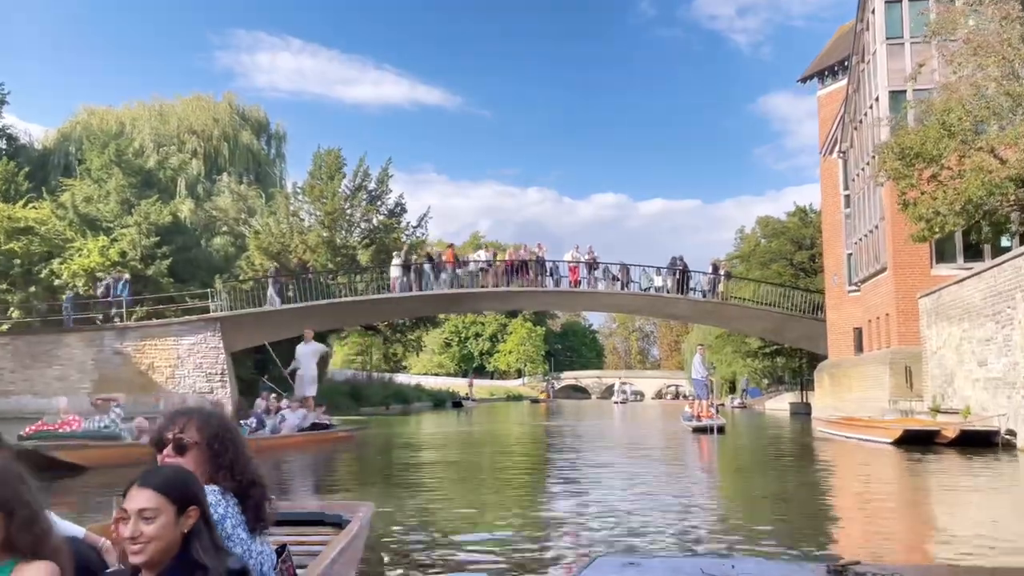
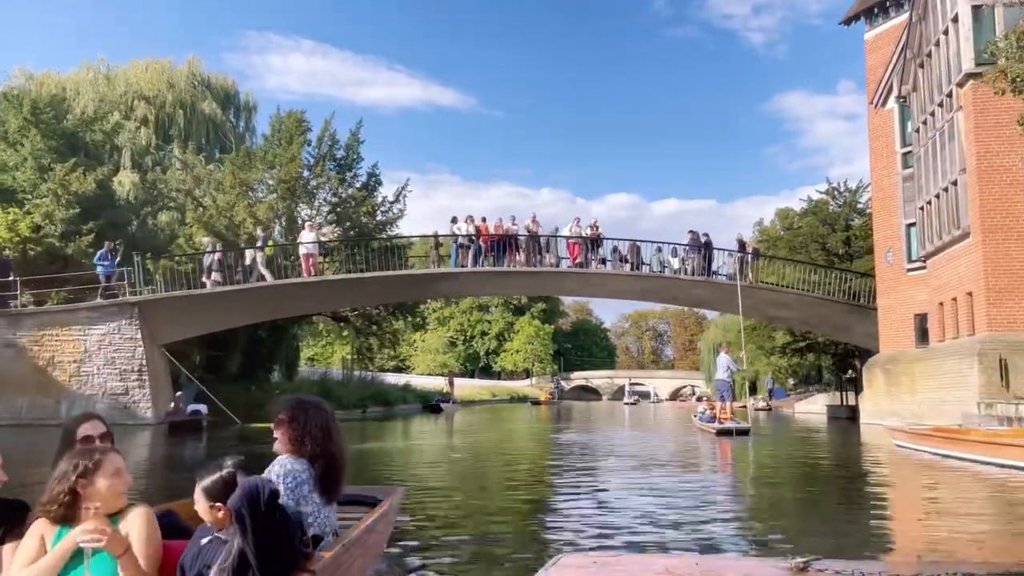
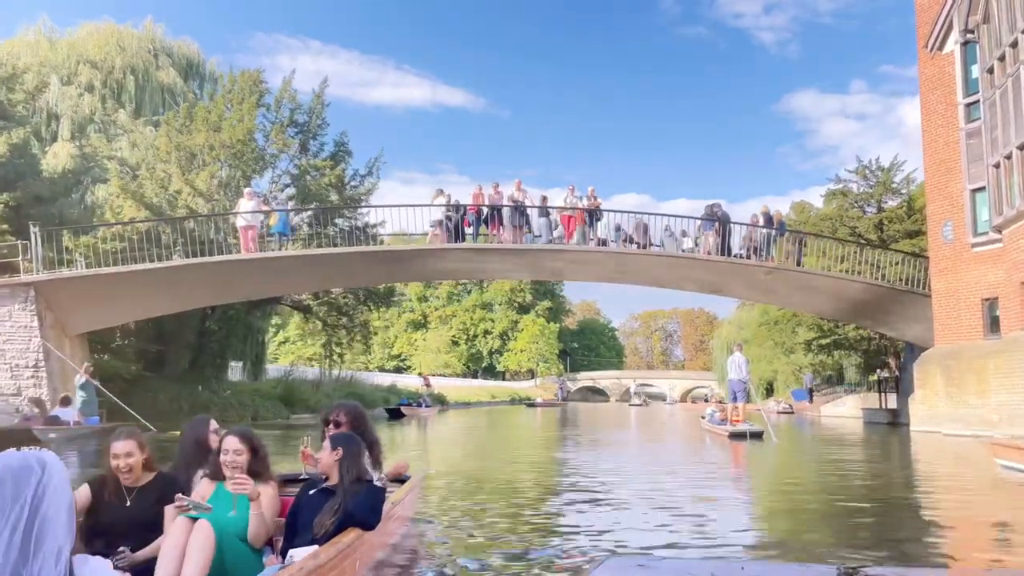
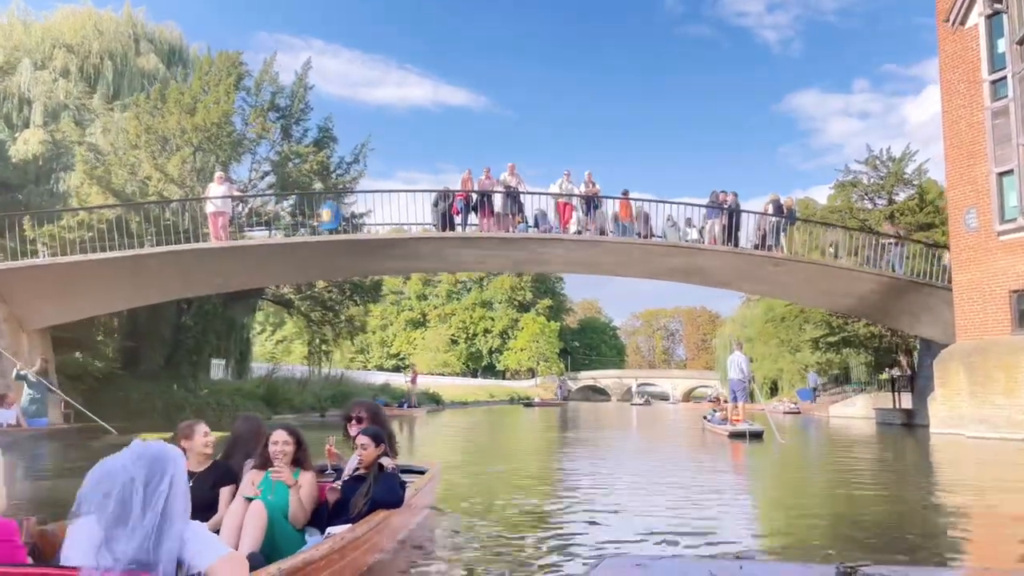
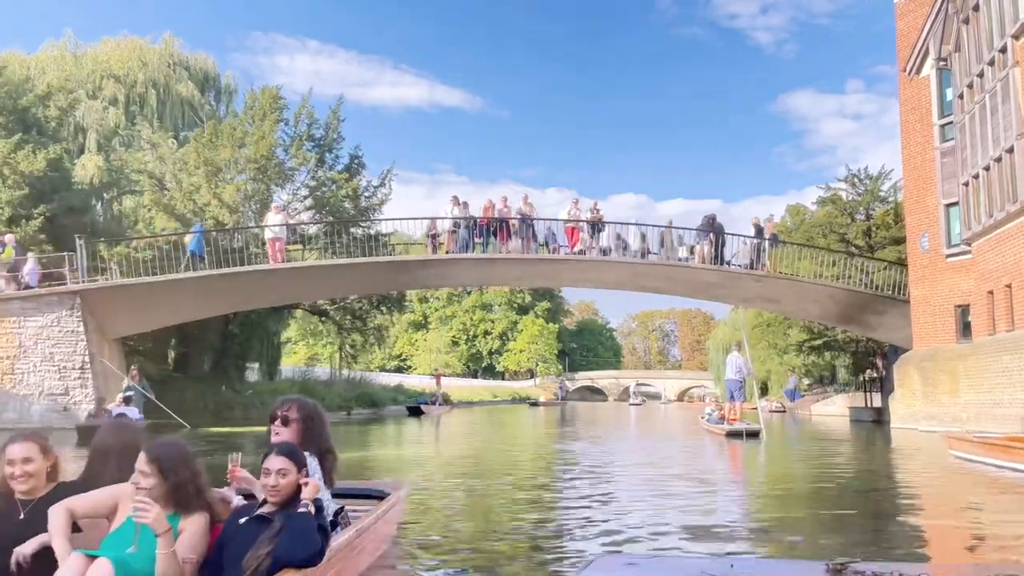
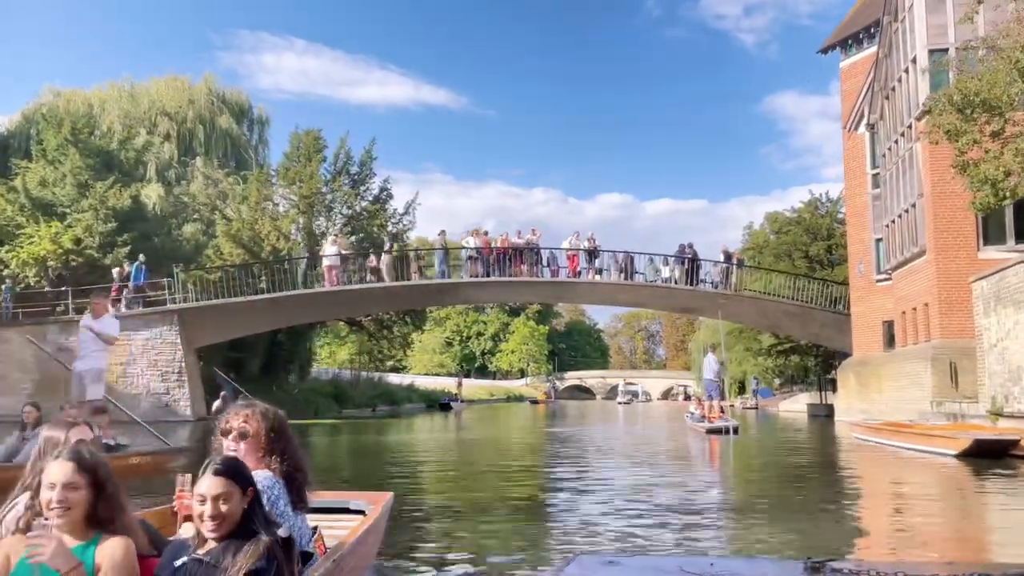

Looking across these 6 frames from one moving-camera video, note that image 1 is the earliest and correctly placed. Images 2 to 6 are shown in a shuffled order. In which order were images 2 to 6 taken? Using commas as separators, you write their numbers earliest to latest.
6, 2, 5, 3, 4
